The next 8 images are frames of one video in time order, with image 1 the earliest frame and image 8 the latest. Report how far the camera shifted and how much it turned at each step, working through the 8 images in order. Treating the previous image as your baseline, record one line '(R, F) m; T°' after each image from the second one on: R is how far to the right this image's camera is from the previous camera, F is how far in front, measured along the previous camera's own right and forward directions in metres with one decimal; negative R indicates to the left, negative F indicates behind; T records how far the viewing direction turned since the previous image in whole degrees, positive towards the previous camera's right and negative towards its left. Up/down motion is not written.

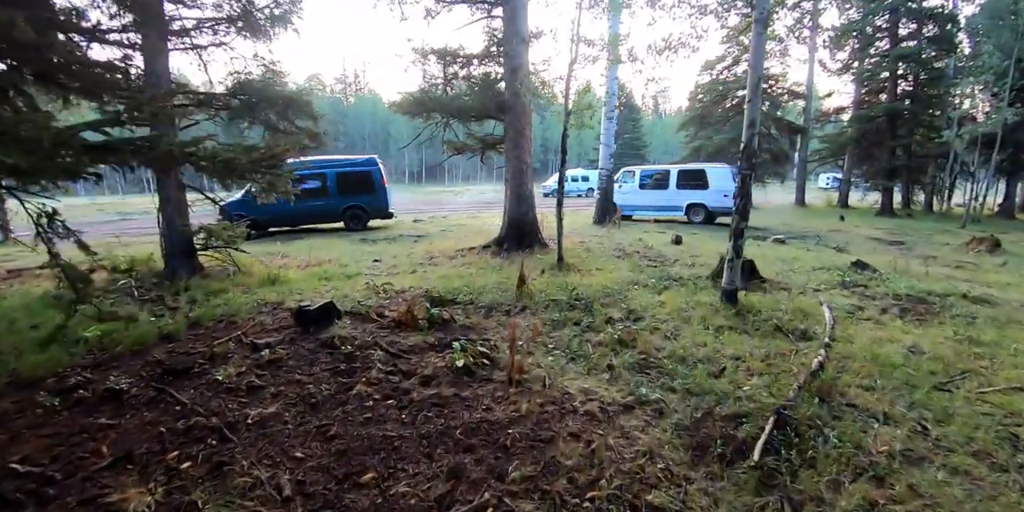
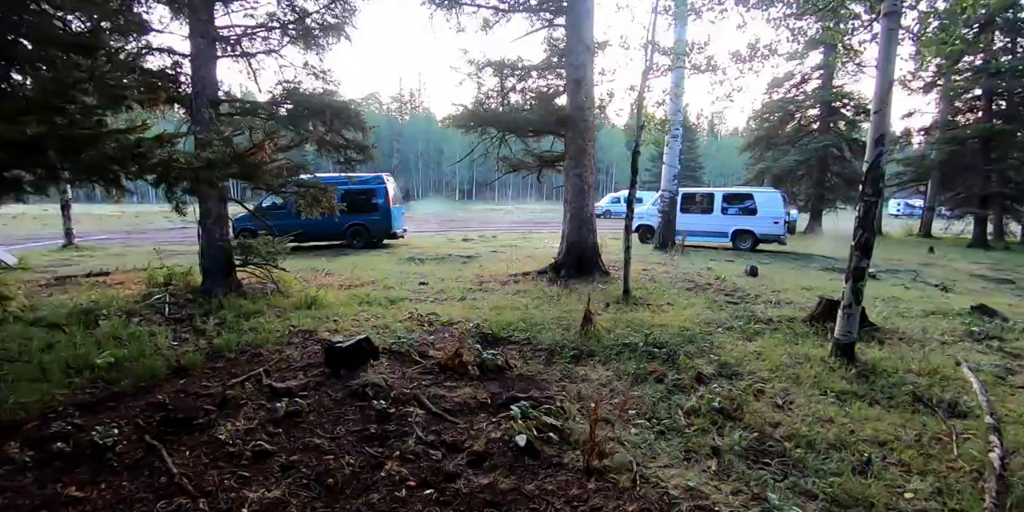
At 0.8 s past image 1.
(-0.2, +0.8) m; -5°
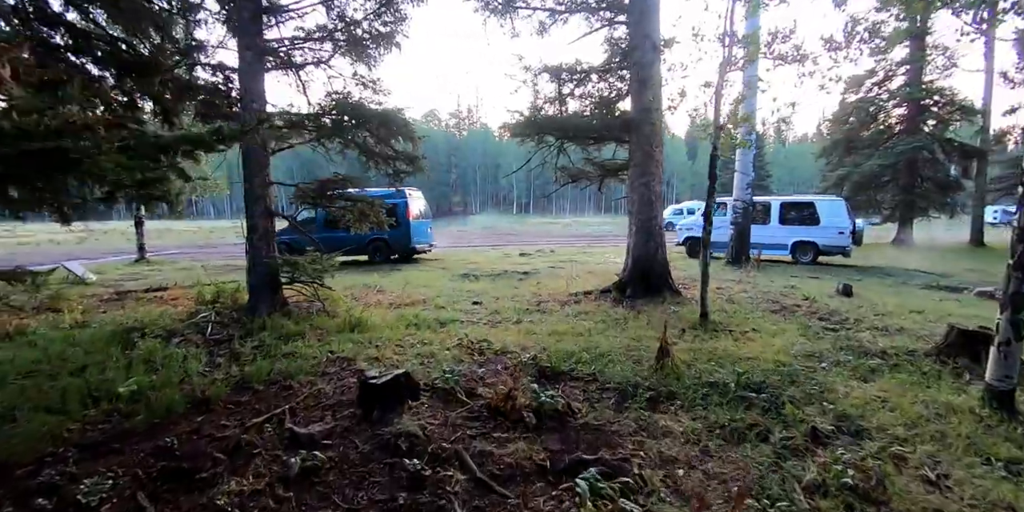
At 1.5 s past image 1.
(0.0, +0.7) m; -6°
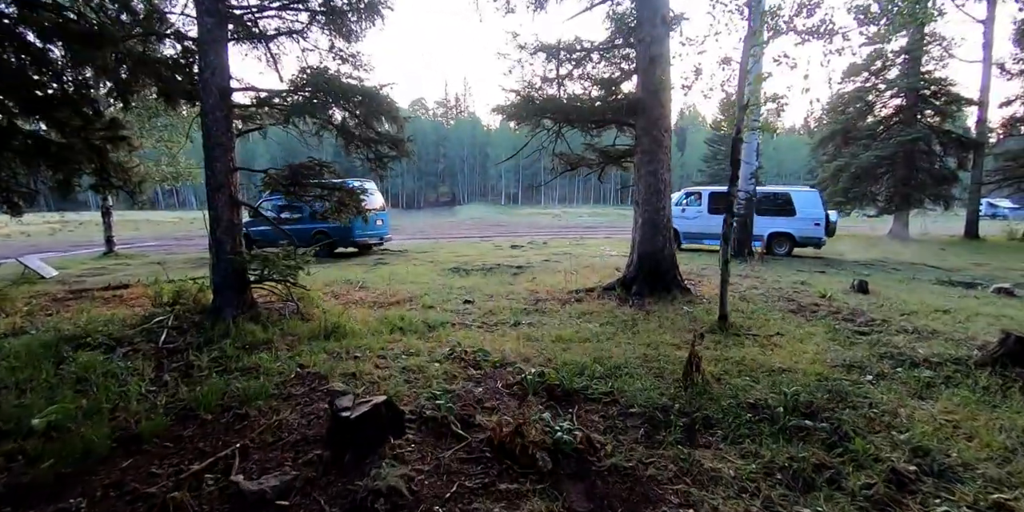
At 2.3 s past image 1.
(-0.1, +0.7) m; +1°
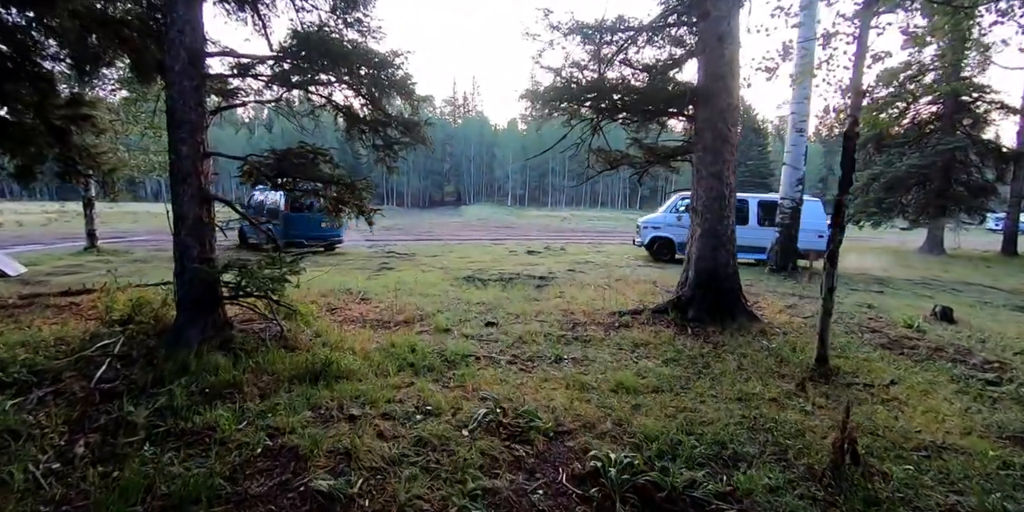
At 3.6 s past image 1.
(-0.4, +1.3) m; 0°
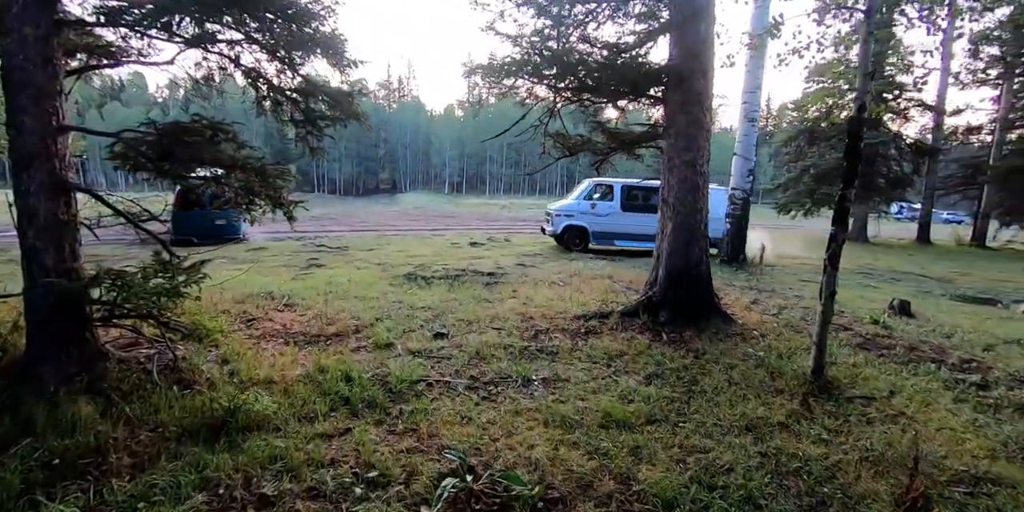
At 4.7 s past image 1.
(-0.2, +0.8) m; +7°
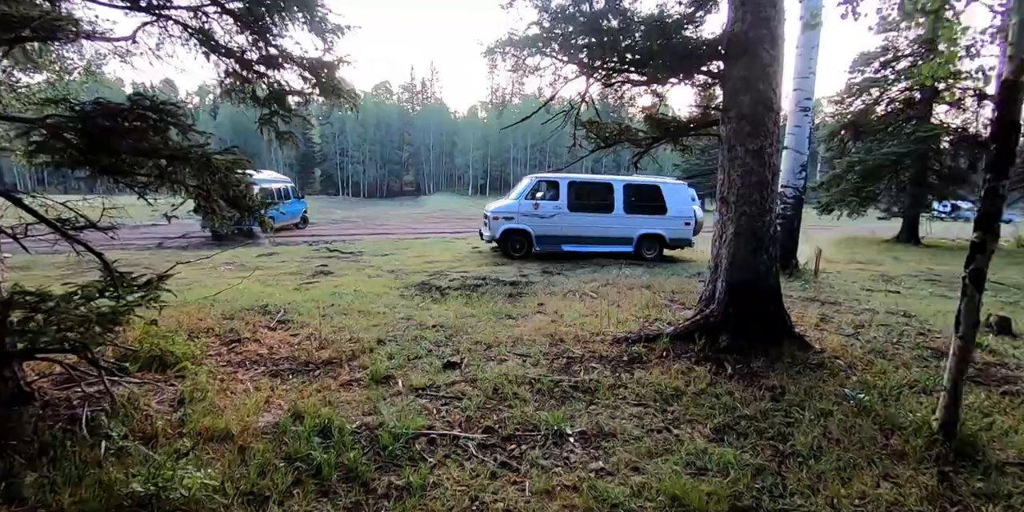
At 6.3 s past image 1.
(0.0, +1.0) m; -3°
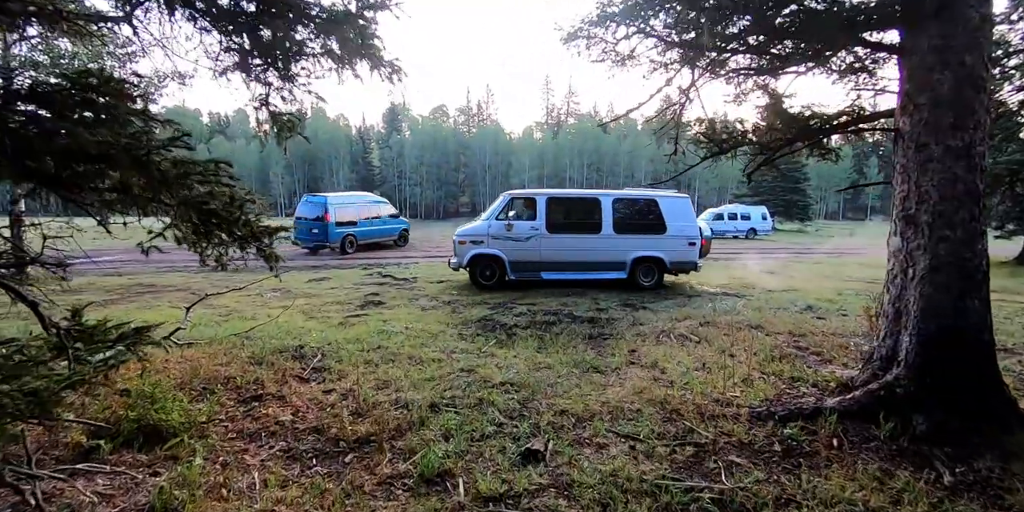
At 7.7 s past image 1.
(-0.3, +1.2) m; -6°
